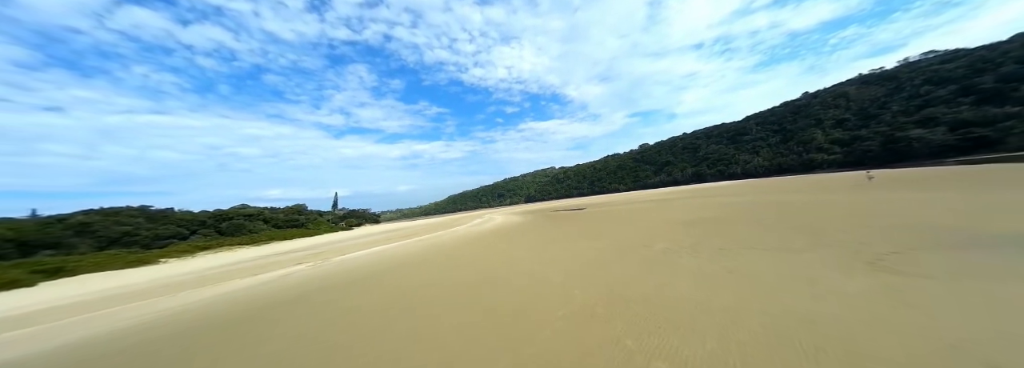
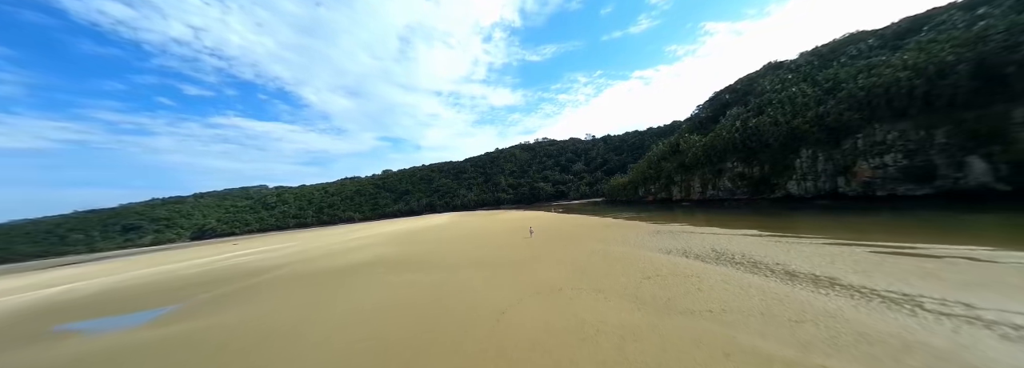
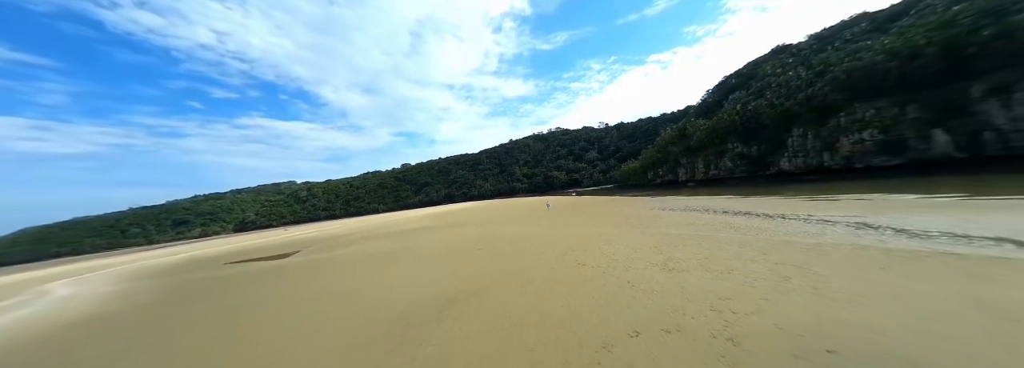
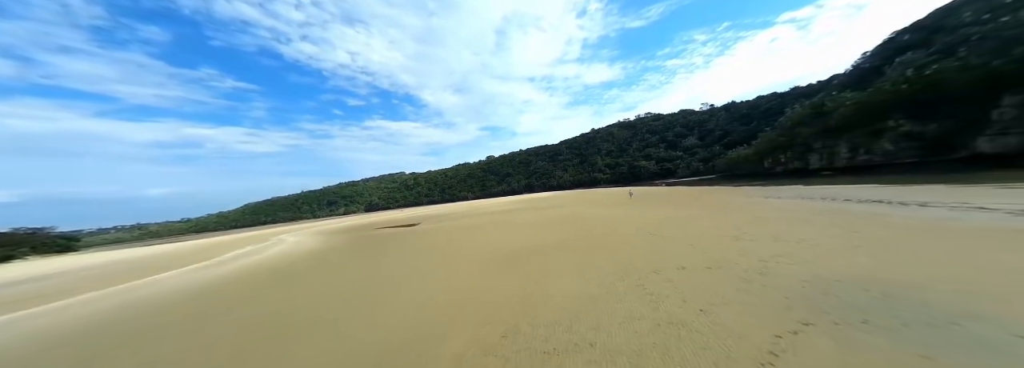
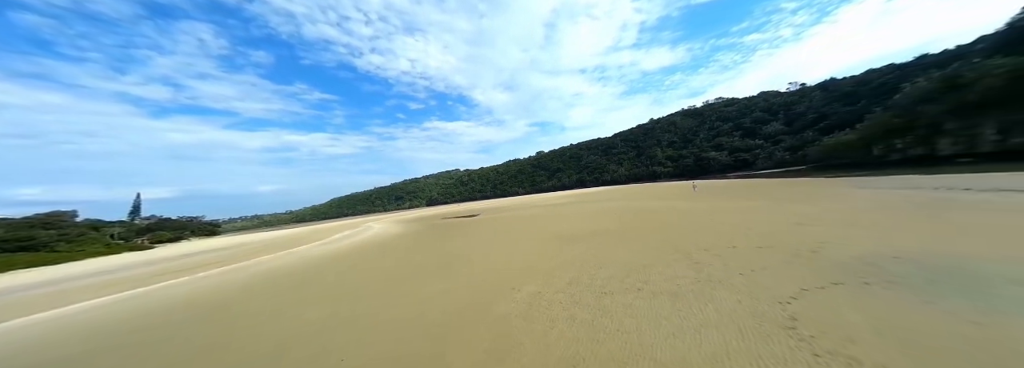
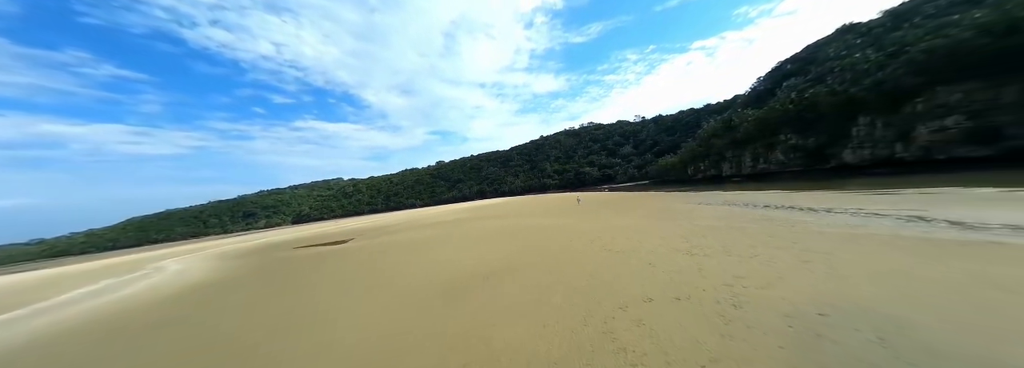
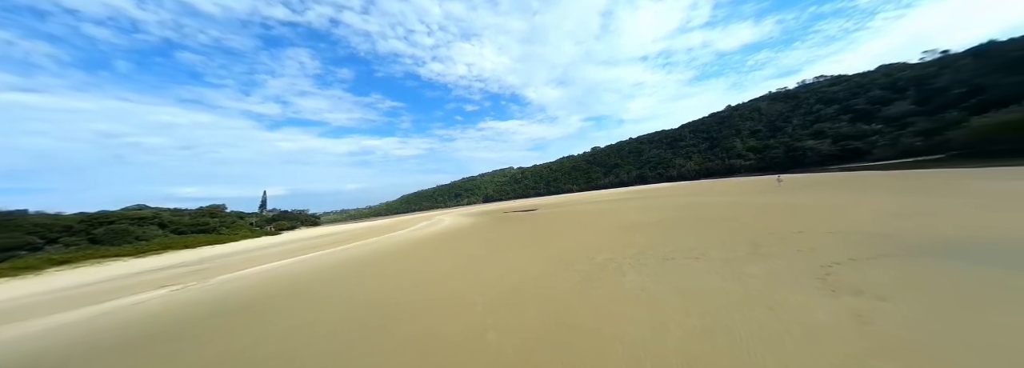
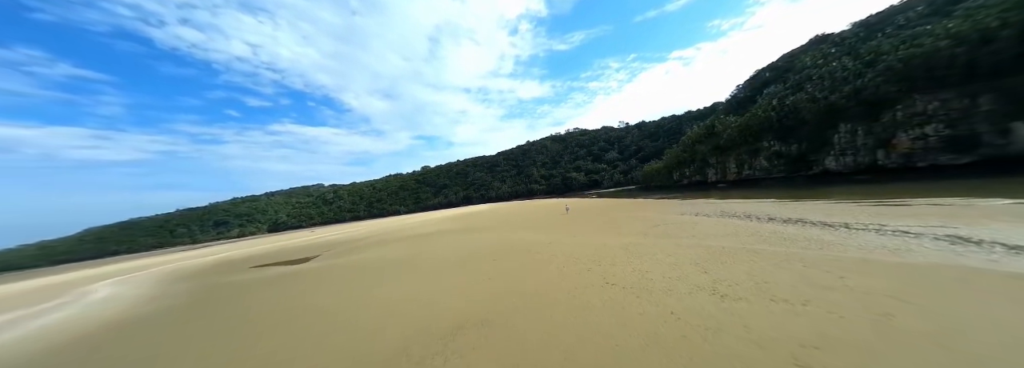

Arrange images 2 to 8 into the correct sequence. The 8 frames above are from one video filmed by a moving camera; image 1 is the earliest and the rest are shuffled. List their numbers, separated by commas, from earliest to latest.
7, 5, 4, 6, 3, 8, 2
